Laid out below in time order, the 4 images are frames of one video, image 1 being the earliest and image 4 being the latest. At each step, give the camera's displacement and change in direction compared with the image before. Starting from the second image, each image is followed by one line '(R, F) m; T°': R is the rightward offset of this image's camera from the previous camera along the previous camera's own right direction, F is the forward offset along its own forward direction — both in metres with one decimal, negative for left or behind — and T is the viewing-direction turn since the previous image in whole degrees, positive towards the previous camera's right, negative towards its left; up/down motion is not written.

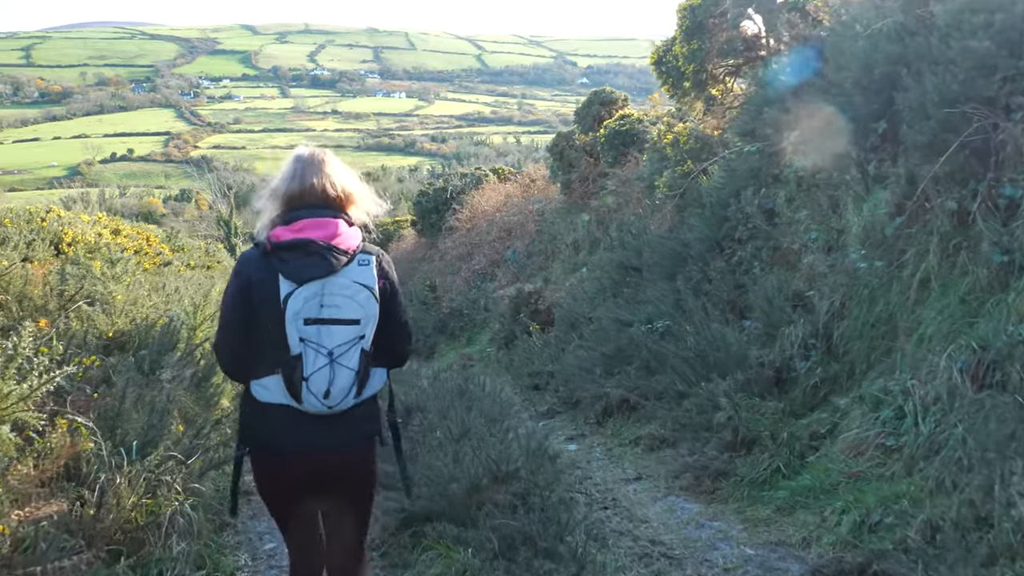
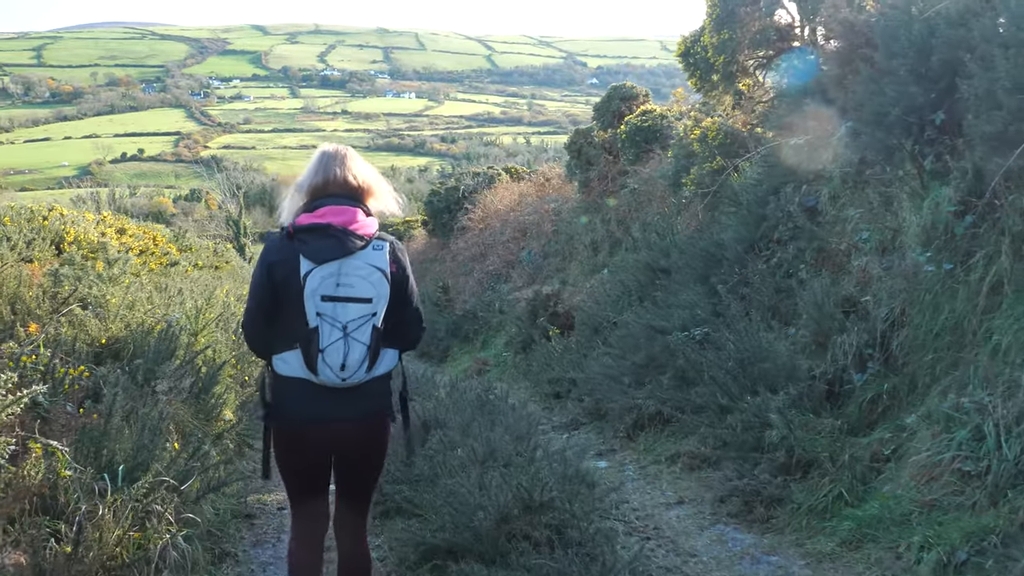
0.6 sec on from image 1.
(-0.1, +0.5) m; 0°
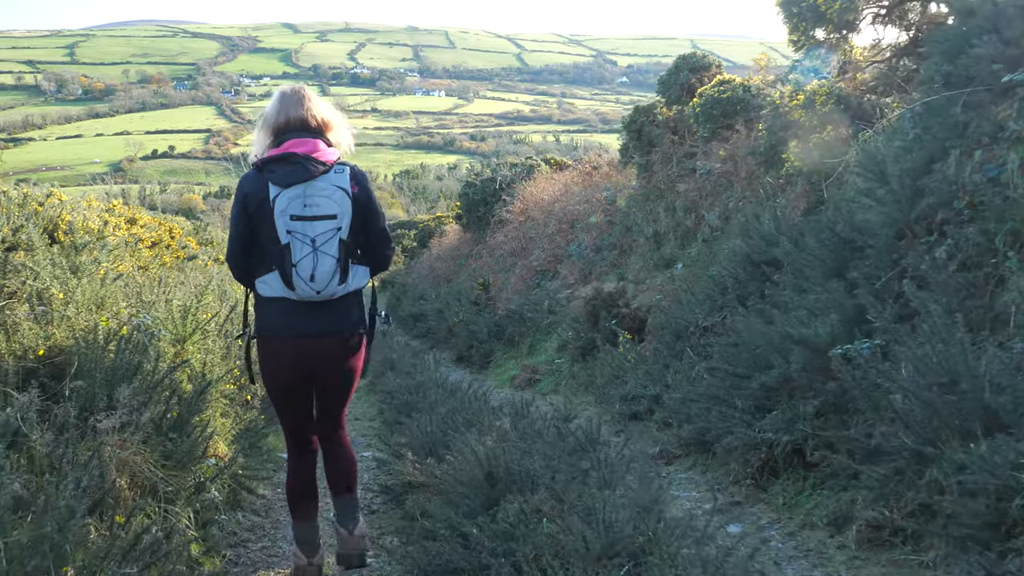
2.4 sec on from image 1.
(-0.2, +1.7) m; -1°
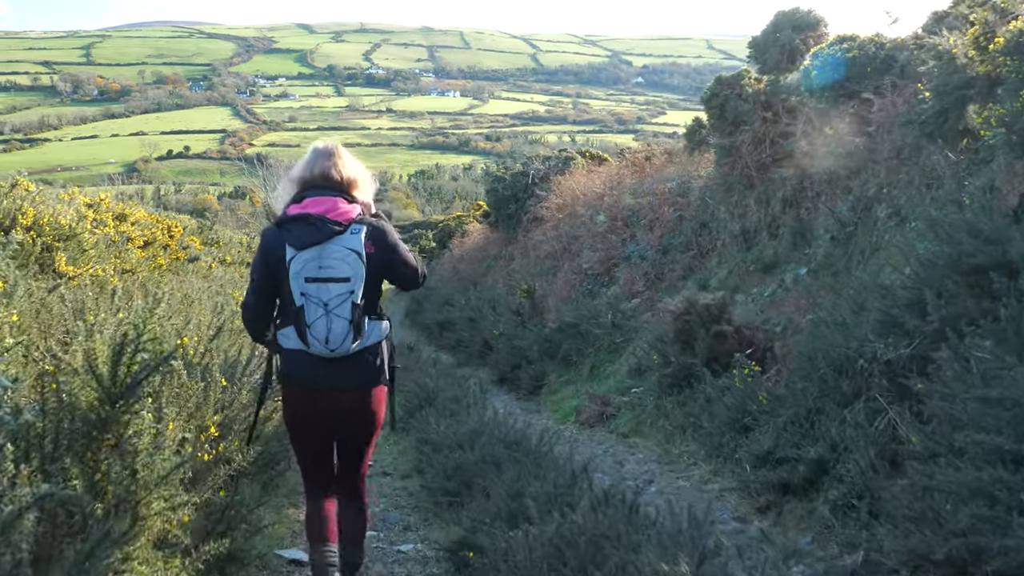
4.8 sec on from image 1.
(-0.3, +2.2) m; -1°
